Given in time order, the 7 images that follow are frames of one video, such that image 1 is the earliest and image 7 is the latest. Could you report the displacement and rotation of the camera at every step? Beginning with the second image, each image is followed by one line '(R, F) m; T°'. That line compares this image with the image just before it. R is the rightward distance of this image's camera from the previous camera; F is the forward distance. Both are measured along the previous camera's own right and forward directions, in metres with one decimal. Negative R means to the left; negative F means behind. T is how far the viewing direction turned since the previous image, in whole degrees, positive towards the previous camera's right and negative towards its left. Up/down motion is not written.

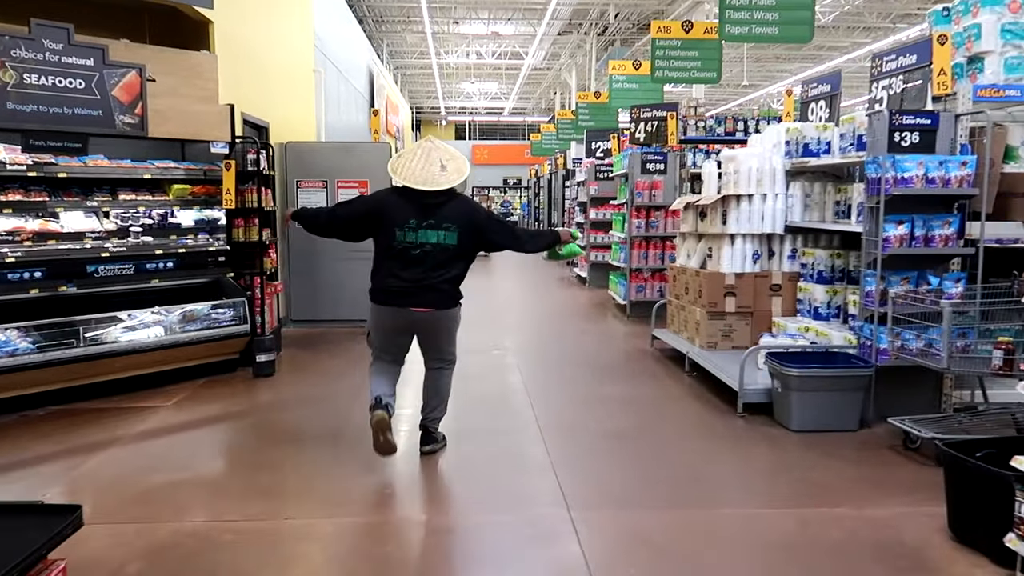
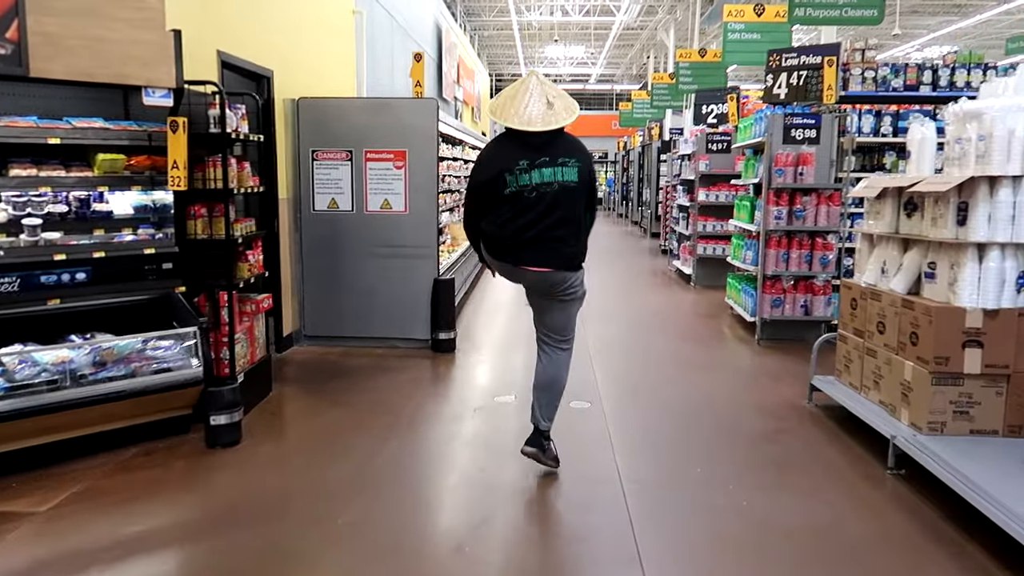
(-0.1, +2.0) m; -6°
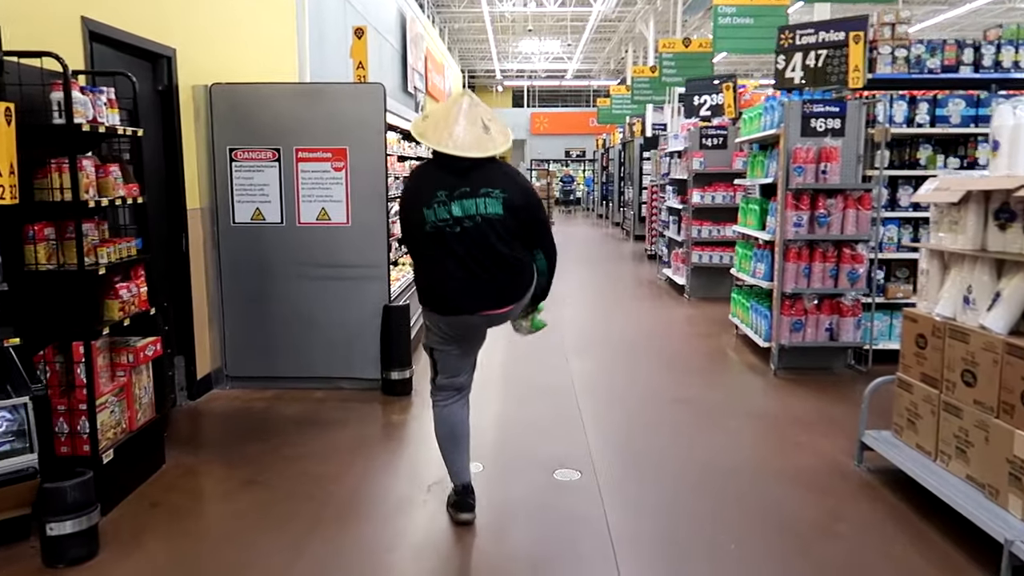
(+0.1, +1.0) m; +2°
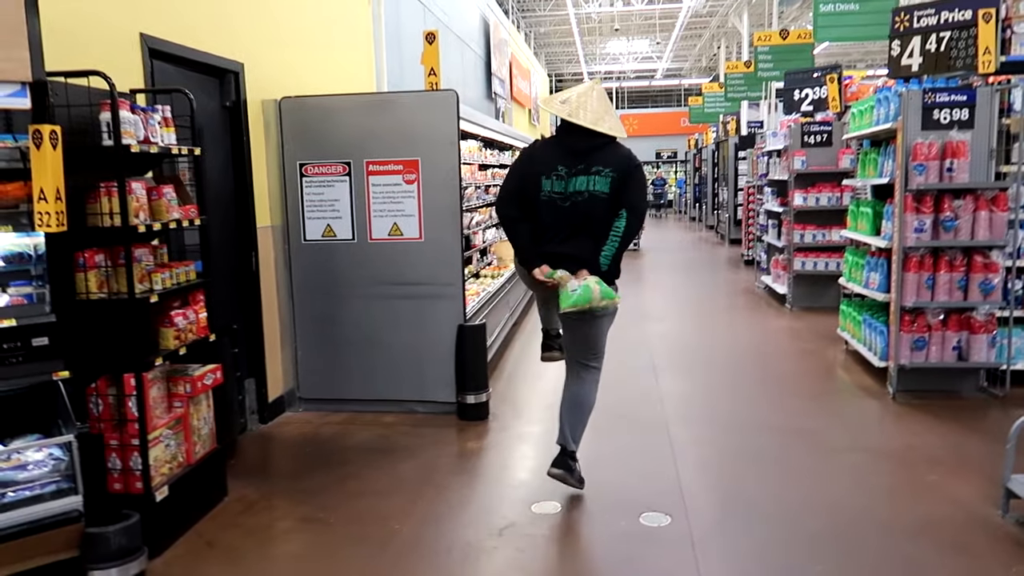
(0.0, +0.3) m; -7°
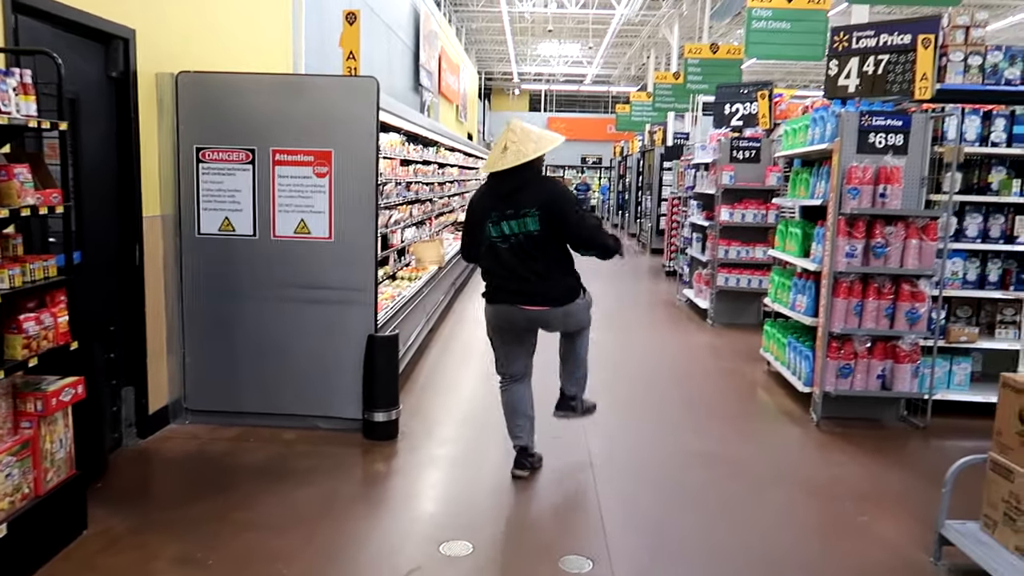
(0.0, +0.3) m; +6°
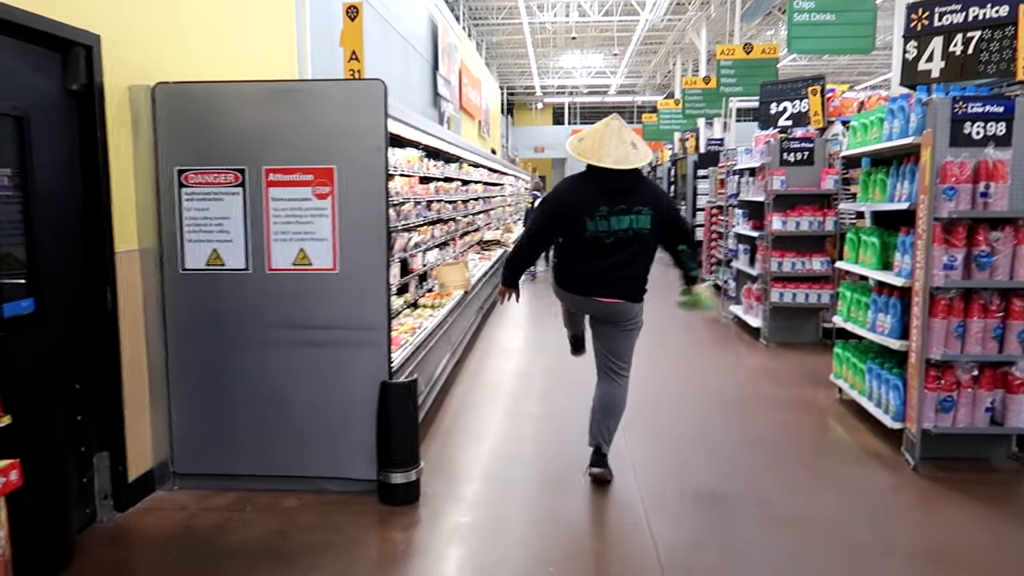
(0.0, +0.6) m; -2°
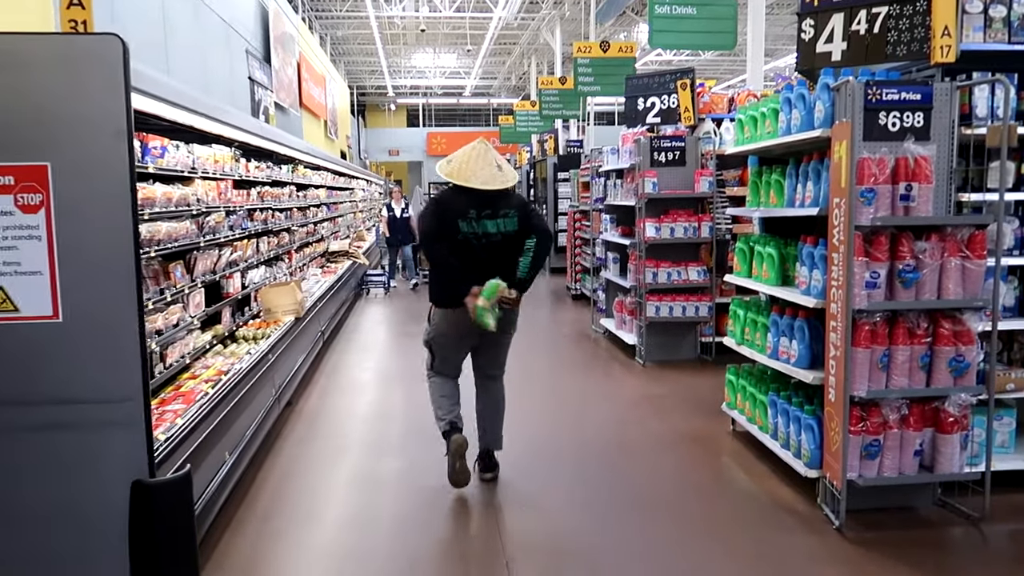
(+0.1, +0.9) m; +10°
